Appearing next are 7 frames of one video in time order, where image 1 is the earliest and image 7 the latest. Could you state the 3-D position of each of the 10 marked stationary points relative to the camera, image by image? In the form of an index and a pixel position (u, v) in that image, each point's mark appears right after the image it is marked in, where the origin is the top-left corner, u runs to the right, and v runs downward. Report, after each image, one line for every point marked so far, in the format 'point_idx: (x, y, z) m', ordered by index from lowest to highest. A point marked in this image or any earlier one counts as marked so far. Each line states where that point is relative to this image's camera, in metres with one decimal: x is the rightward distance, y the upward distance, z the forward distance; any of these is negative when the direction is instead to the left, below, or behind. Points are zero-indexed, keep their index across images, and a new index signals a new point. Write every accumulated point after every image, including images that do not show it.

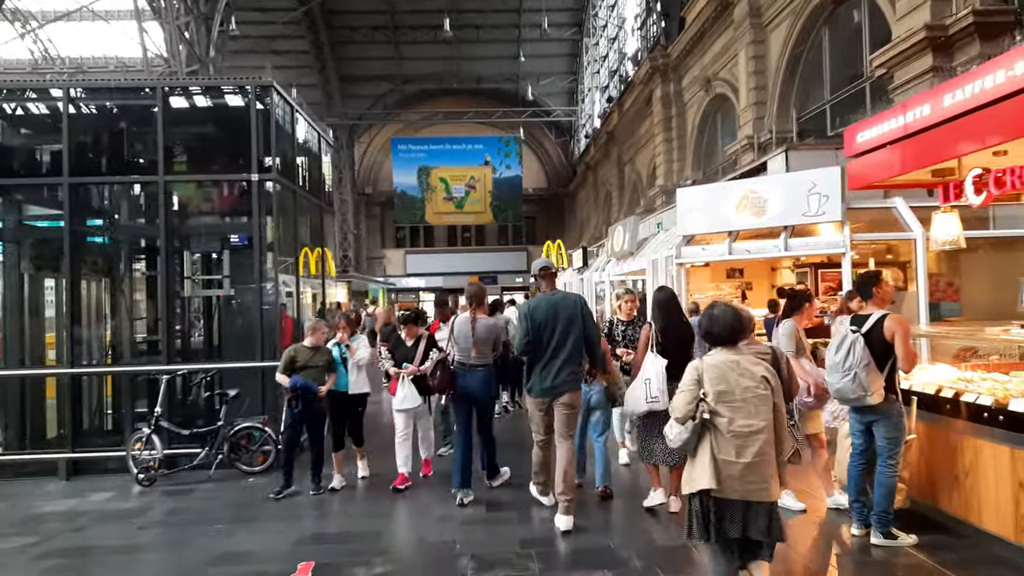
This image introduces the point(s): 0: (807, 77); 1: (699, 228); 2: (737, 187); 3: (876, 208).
0: (+7.0, +5.0, +17.1) m
1: (+3.0, +1.0, +11.3) m
2: (+3.4, +1.5, +10.8) m
3: (+5.1, +1.1, +10.1) m
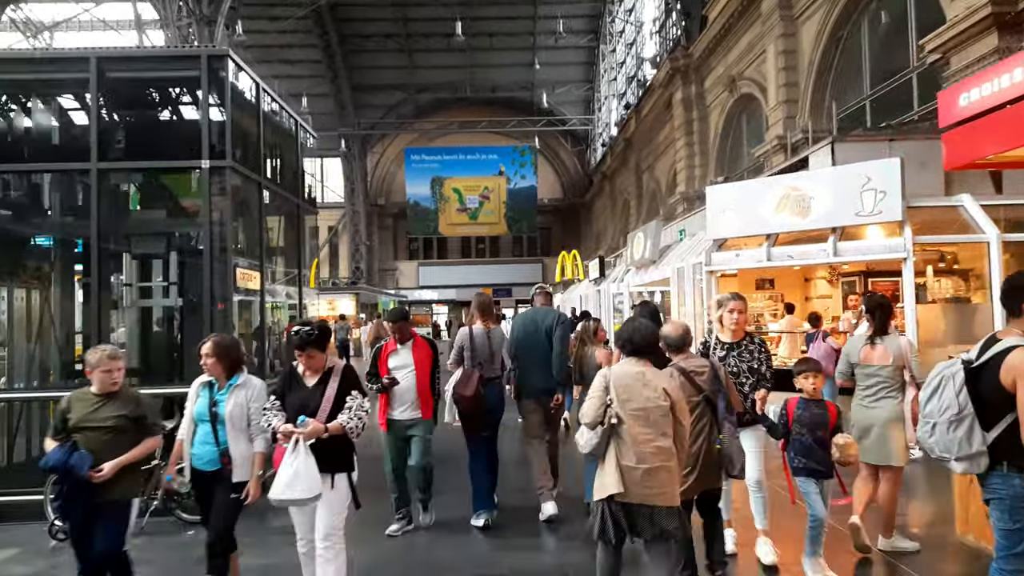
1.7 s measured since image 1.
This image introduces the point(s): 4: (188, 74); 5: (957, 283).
0: (+7.2, +4.7, +15.8) m
1: (+3.1, +0.8, +9.9) m
2: (+3.5, +1.4, +9.5) m
3: (+5.2, +1.0, +8.7) m
4: (-3.0, +2.0, +6.6) m
5: (+5.4, +0.1, +8.8) m
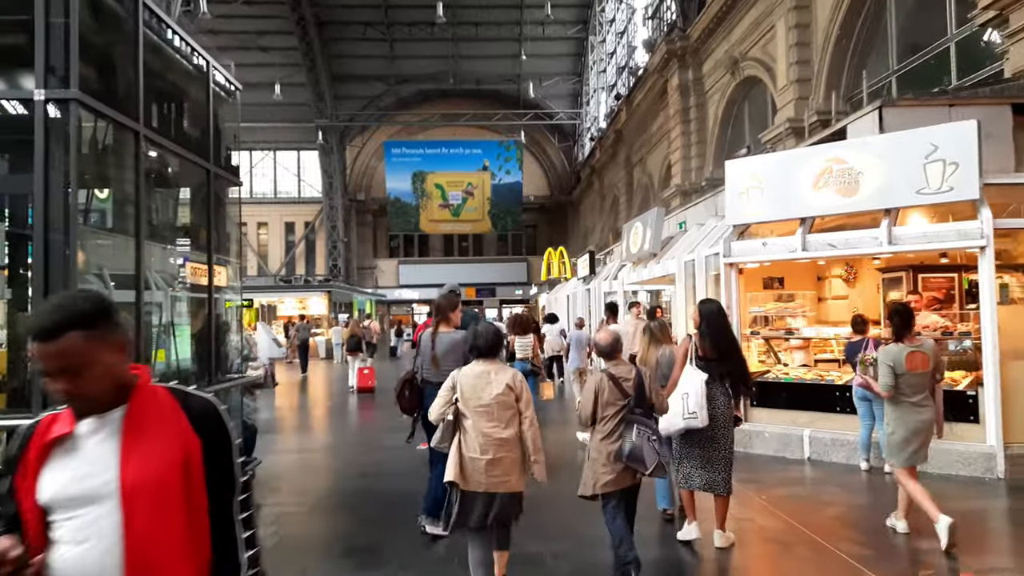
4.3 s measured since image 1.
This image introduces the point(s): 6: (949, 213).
0: (+6.9, +4.7, +14.1) m
1: (+2.8, +0.9, +8.2) m
2: (+3.2, +1.4, +7.7) m
3: (+4.9, +1.0, +7.0) m
4: (-3.2, +2.1, +4.7) m
5: (+5.2, +0.1, +7.1) m
6: (+4.3, +0.7, +6.9) m
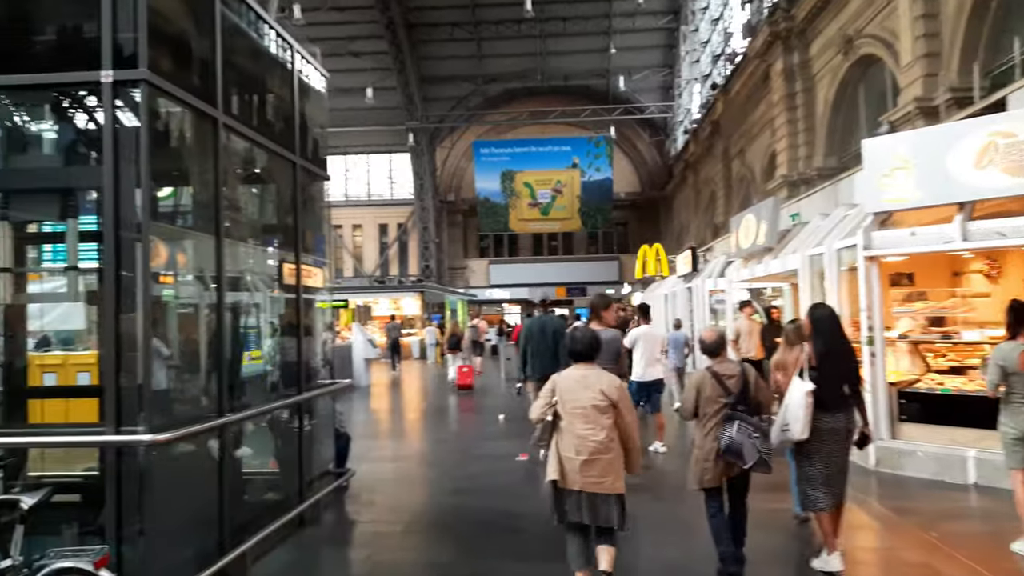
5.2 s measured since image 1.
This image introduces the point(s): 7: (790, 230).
0: (+8.6, +4.8, +12.5) m
1: (+3.9, +0.9, +7.2) m
2: (+4.3, +1.4, +6.6) m
3: (+5.9, +1.1, +5.8) m
4: (-2.5, +2.0, +4.4) m
5: (+6.1, +0.1, +5.8) m
6: (+5.2, +0.8, +5.7) m
7: (+4.3, +0.9, +11.2) m
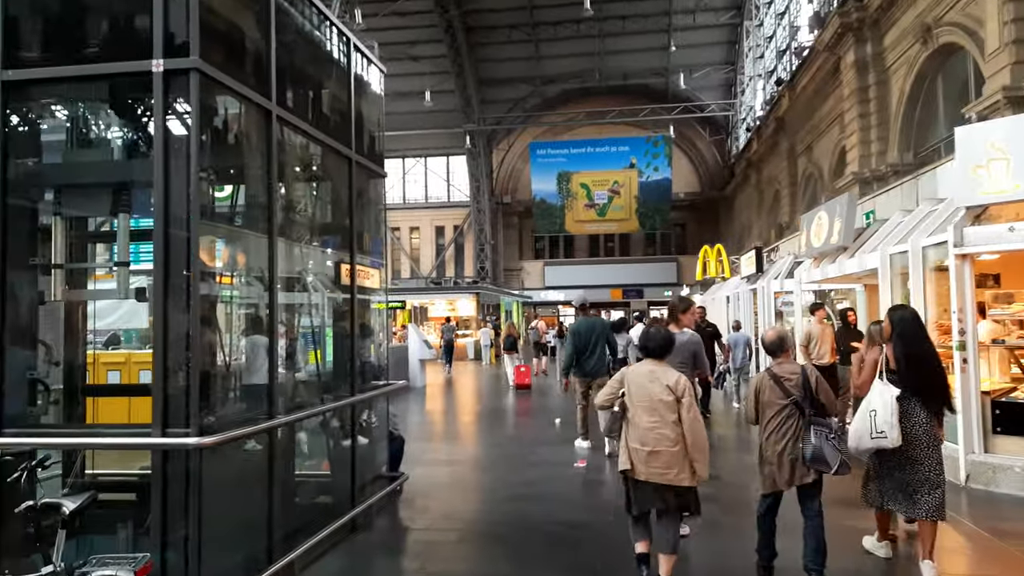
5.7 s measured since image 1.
0: (+9.6, +4.8, +11.6) m
1: (+4.5, +0.9, +6.6) m
2: (+4.8, +1.4, +6.0) m
3: (+6.3, +1.1, +5.0) m
4: (-2.1, +2.1, +4.3) m
5: (+6.6, +0.1, +5.0) m
6: (+5.6, +0.8, +5.0) m
7: (+5.2, +0.9, +10.5) m
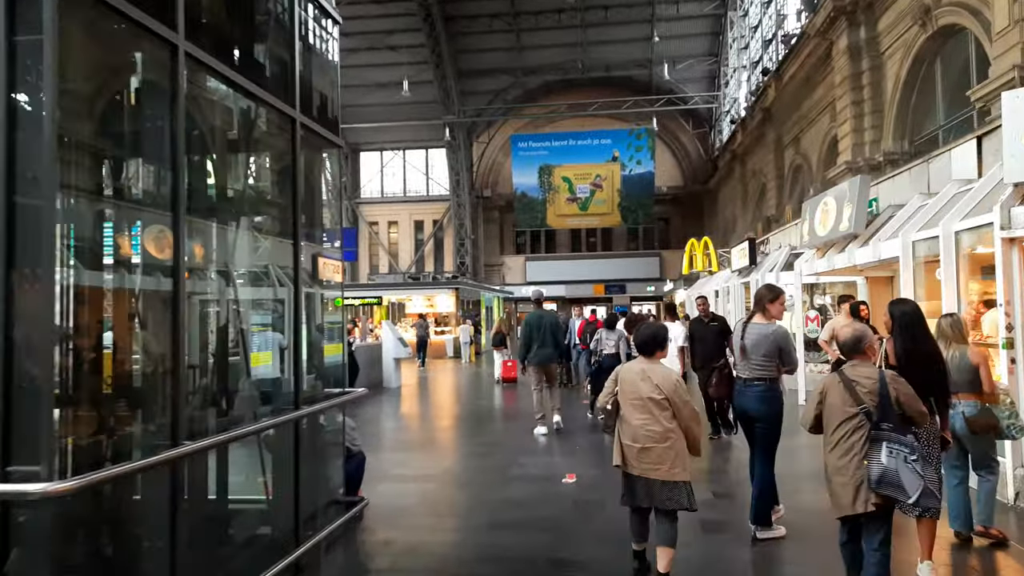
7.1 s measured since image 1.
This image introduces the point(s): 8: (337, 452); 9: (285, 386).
0: (+9.3, +4.9, +10.8) m
1: (+4.3, +1.0, +5.7) m
2: (+4.6, +1.5, +5.1) m
3: (+6.2, +1.2, +4.2) m
4: (-2.2, +2.1, +3.3) m
5: (+6.4, +0.2, +4.2) m
6: (+5.5, +0.8, +4.1) m
7: (+4.9, +1.0, +9.7) m
8: (-1.4, -1.3, +5.9) m
9: (-1.6, -0.7, +5.3) m
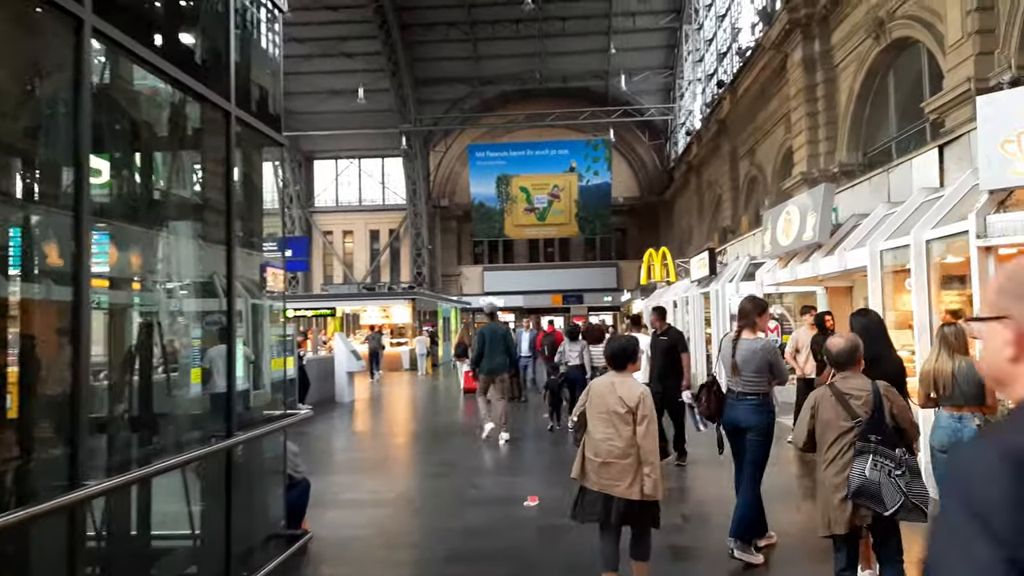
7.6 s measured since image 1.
0: (+8.7, +4.7, +11.0) m
1: (+4.0, +0.9, +5.5) m
2: (+4.4, +1.5, +5.0) m
3: (+6.0, +1.1, +4.2) m
4: (-2.4, +2.1, +2.8) m
5: (+6.2, +0.2, +4.2) m
6: (+5.3, +0.8, +4.1) m
7: (+4.4, +0.8, +9.6) m
8: (-1.7, -1.4, +5.4) m
9: (-1.9, -0.8, +4.7) m
